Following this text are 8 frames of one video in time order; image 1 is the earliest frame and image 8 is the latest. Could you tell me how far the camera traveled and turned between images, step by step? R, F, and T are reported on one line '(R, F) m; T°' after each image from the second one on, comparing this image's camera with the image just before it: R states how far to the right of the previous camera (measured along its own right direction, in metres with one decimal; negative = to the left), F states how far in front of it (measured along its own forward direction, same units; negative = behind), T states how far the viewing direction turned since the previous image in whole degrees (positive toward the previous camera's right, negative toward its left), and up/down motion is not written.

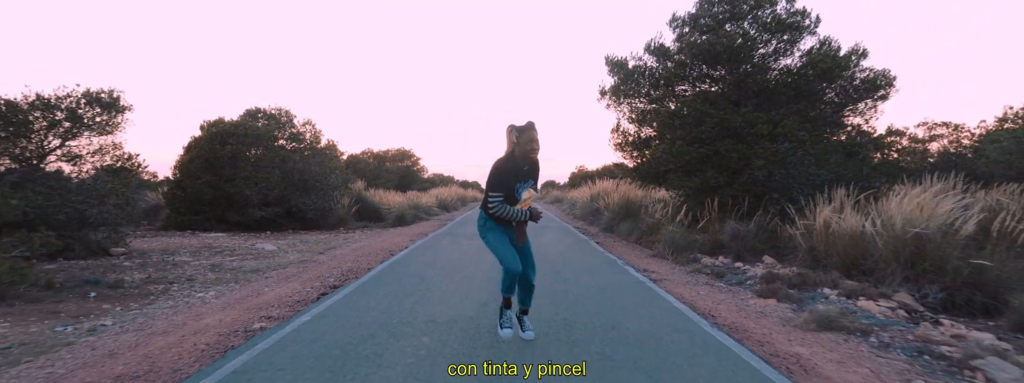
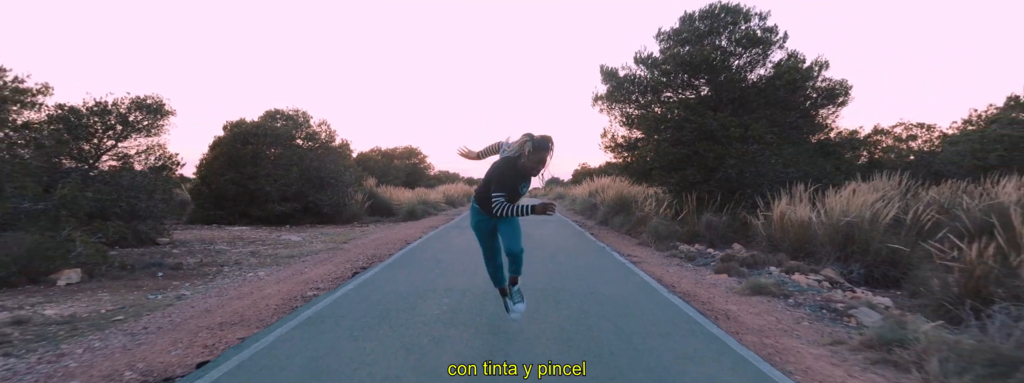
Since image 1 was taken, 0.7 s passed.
(0.0, -1.4) m; 0°
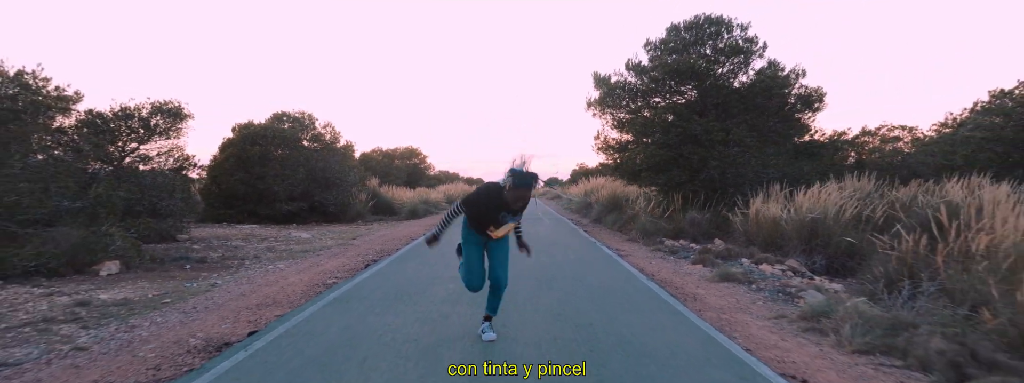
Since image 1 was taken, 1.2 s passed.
(0.0, -0.9) m; 0°
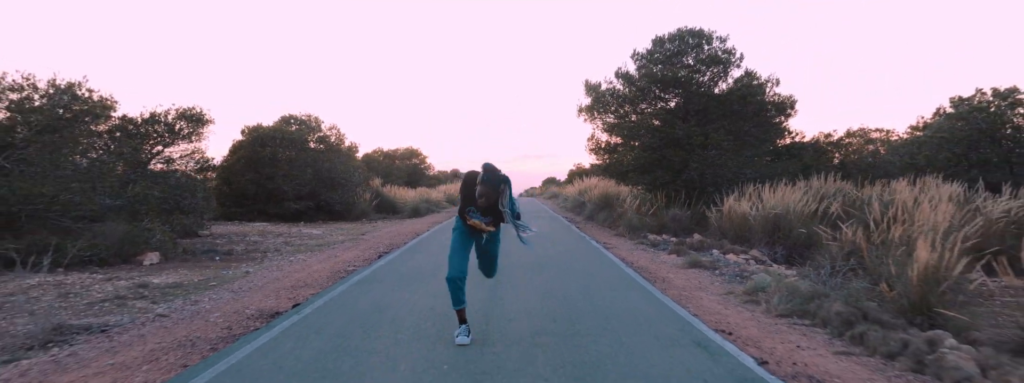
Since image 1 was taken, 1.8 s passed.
(0.0, -1.2) m; 0°
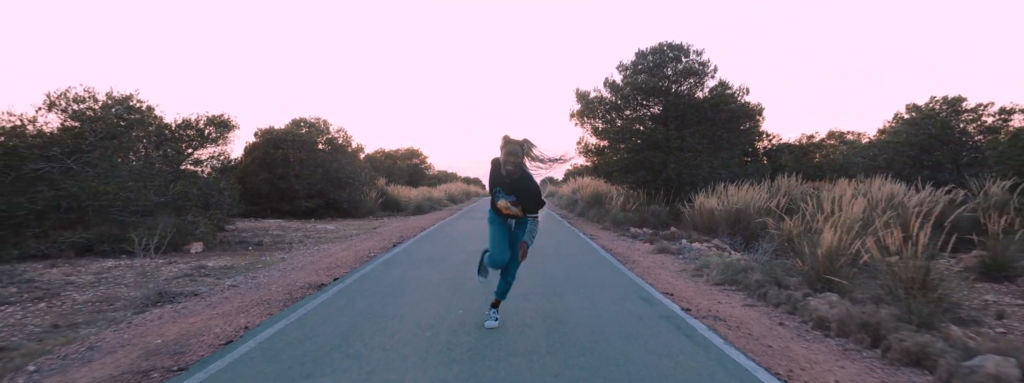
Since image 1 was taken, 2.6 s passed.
(0.0, -1.6) m; 0°
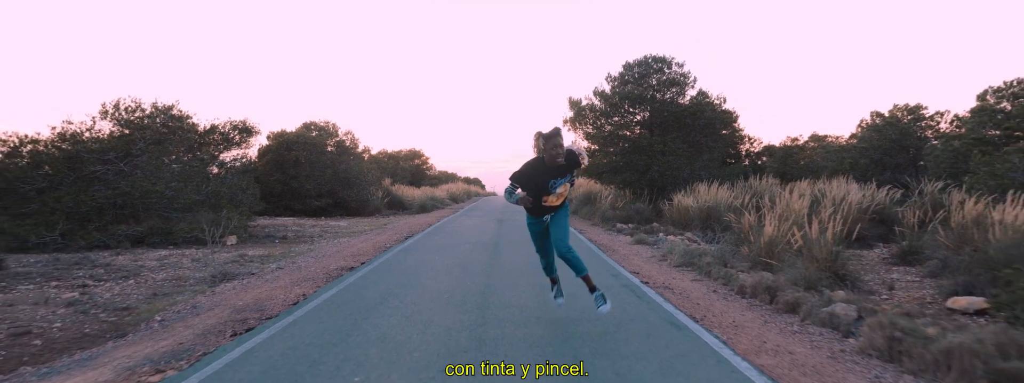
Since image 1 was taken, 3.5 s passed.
(0.0, -1.6) m; 0°
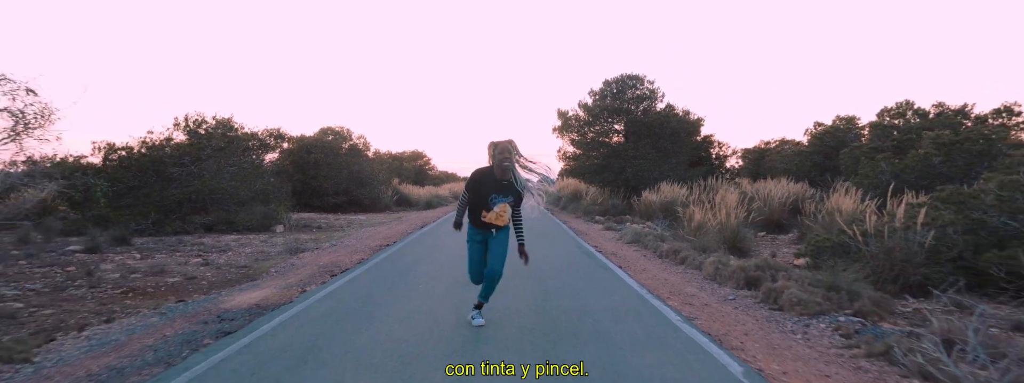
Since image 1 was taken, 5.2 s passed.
(+0.1, -3.1) m; 0°
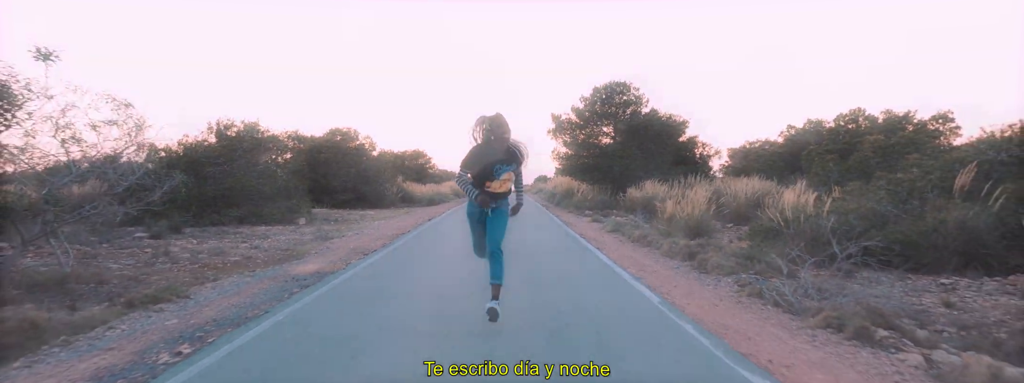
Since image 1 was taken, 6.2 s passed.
(0.0, -1.9) m; 0°
